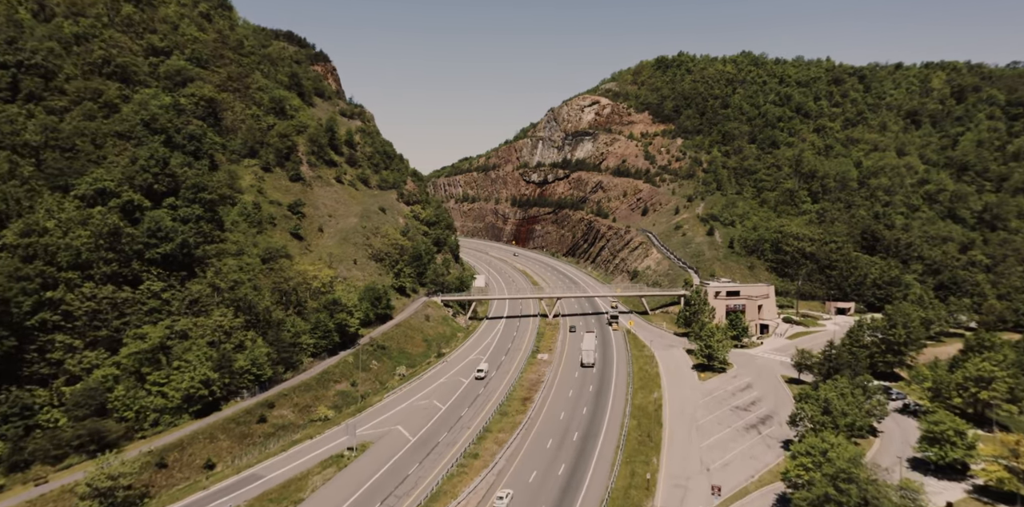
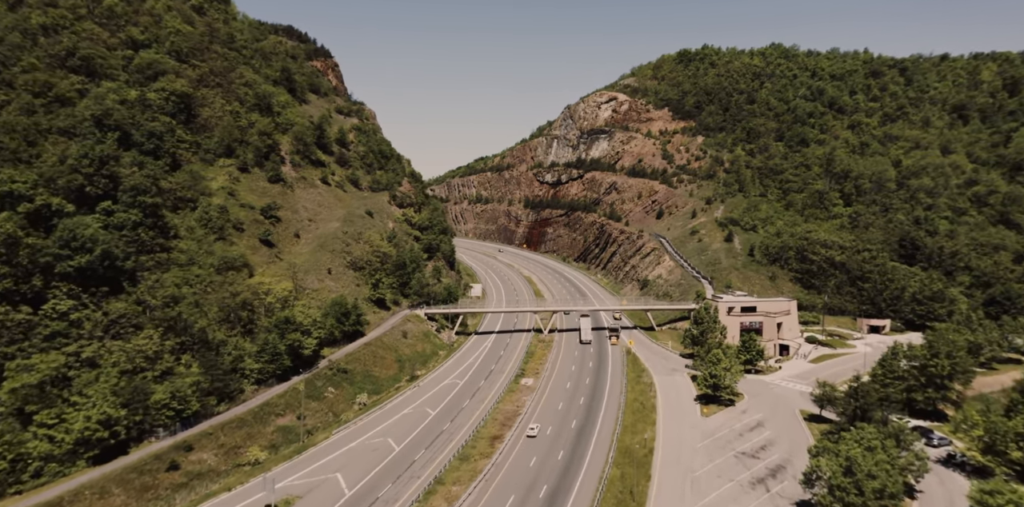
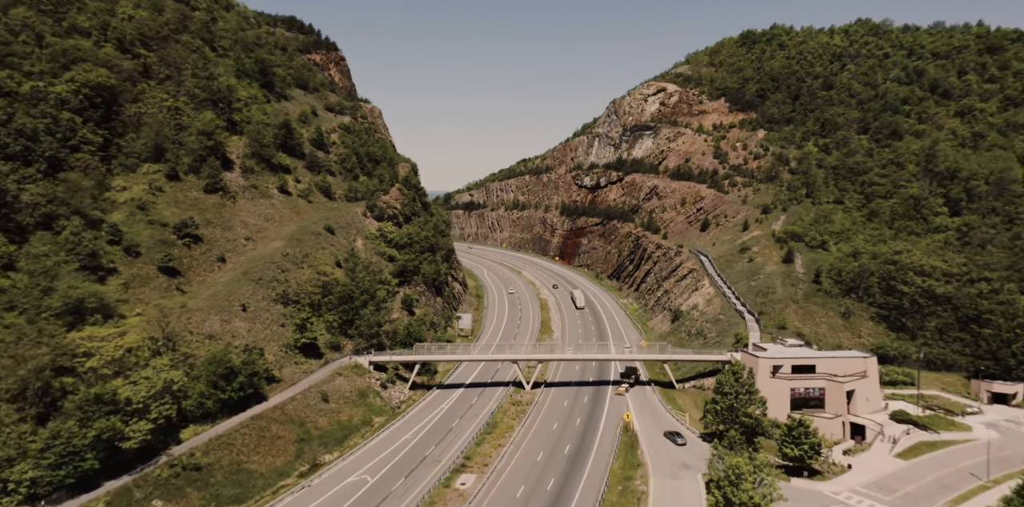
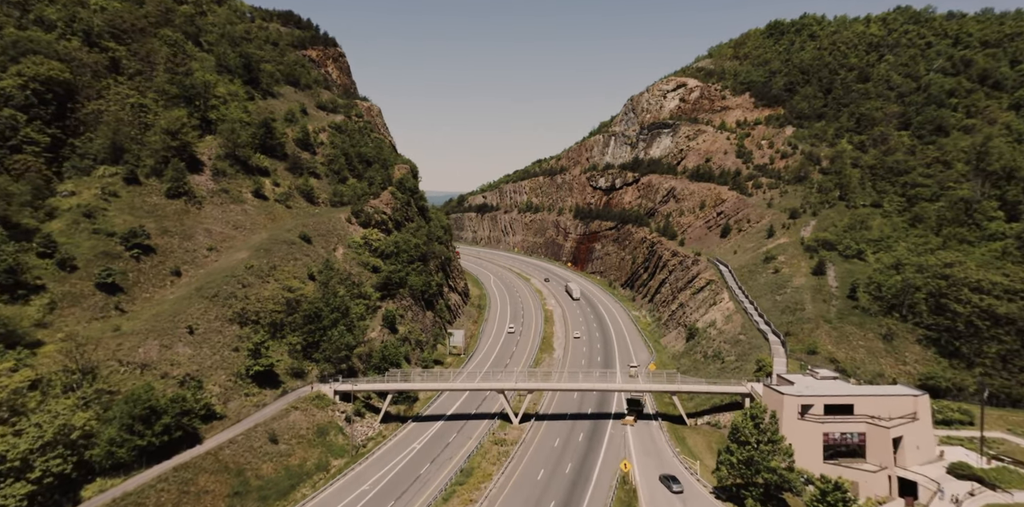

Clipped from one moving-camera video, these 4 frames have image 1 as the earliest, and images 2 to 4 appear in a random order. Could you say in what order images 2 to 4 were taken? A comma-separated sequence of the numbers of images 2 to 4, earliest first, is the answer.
2, 3, 4
